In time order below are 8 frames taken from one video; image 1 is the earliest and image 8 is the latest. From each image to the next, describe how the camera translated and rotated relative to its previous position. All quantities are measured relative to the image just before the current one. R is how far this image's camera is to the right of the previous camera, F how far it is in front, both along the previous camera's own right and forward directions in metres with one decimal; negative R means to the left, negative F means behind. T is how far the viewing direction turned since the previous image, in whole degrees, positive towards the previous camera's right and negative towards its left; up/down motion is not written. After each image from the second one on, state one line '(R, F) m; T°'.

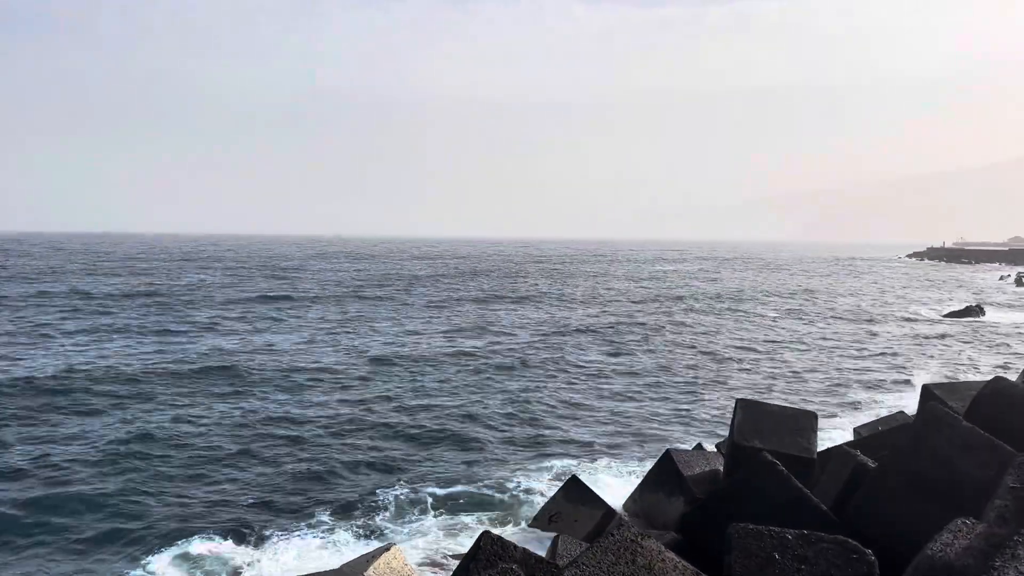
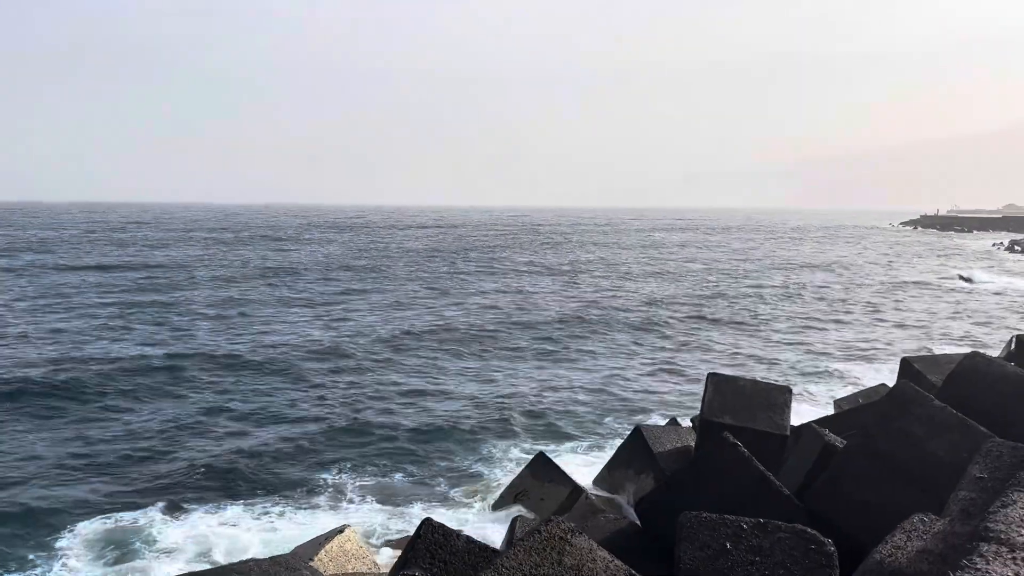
(+0.3, +0.4) m; 0°
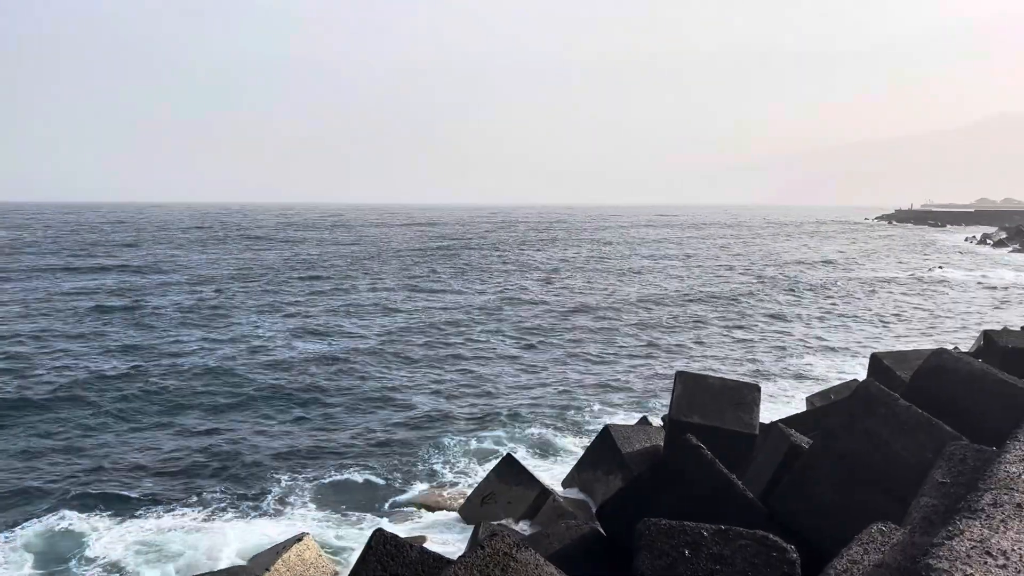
(+0.2, +0.2) m; +1°
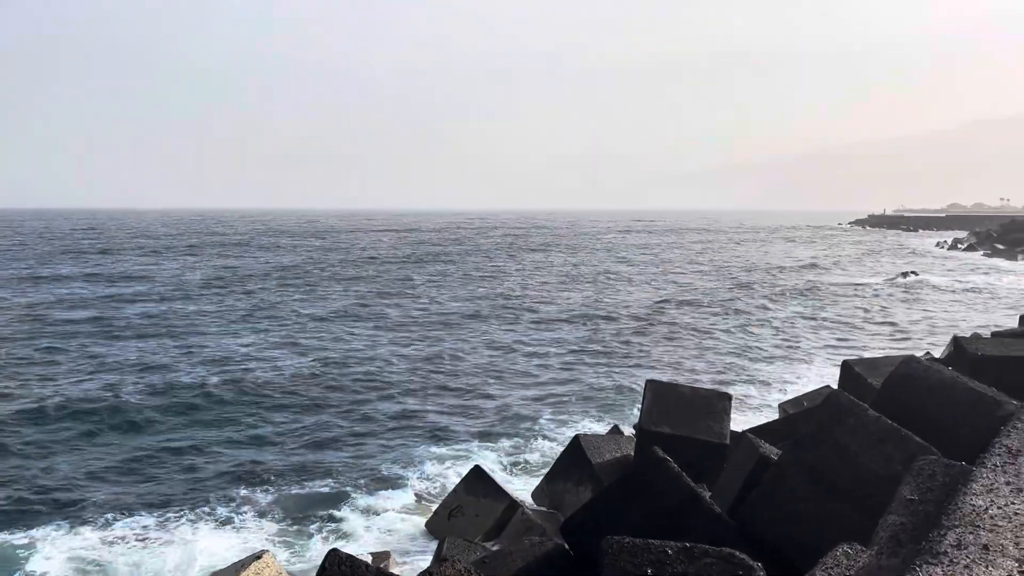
(+0.1, +0.2) m; +2°
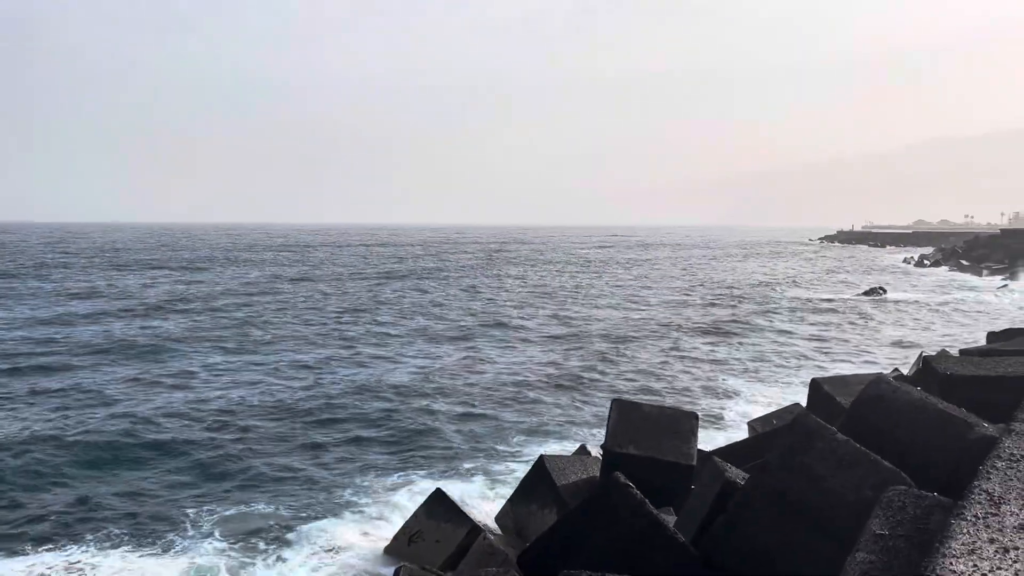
(+0.1, +0.2) m; +2°
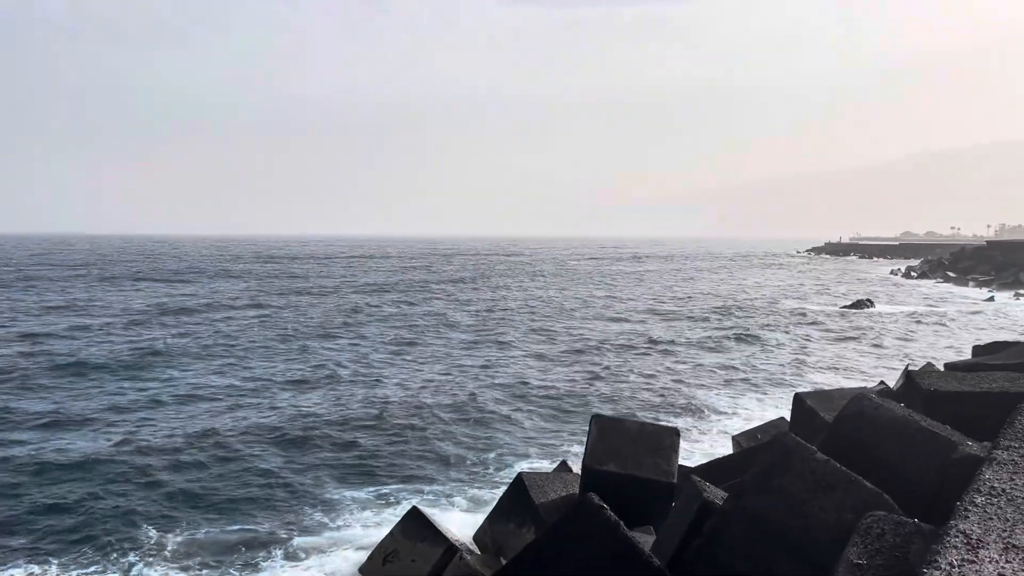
(+0.1, +0.2) m; +1°
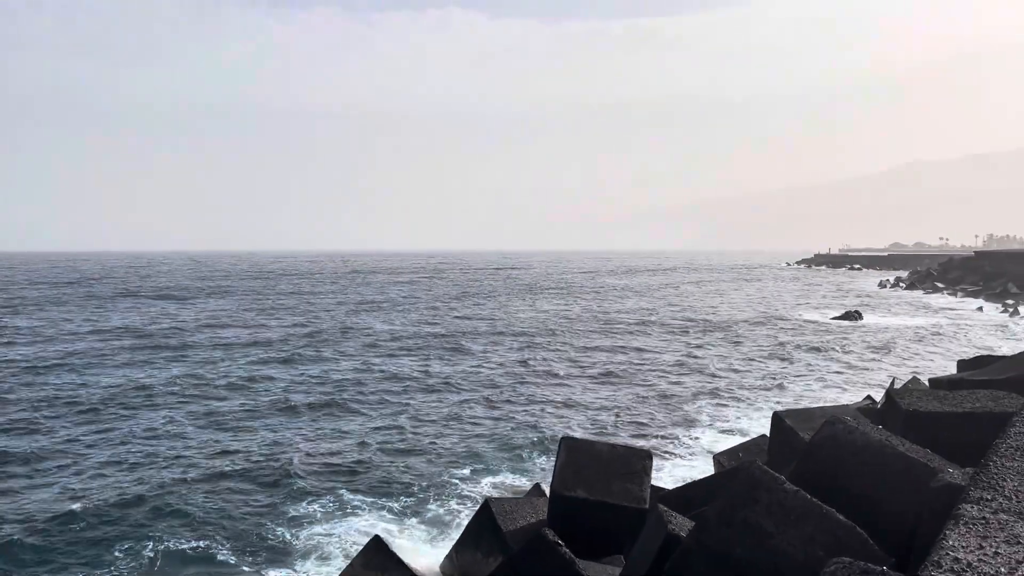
(+0.2, +0.3) m; +1°
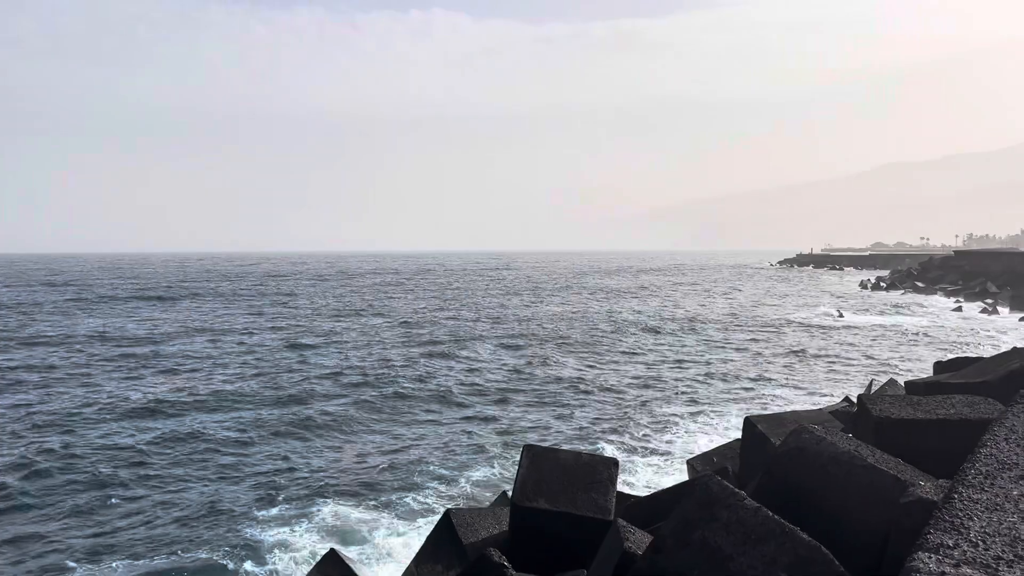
(+0.2, +0.3) m; +1°
